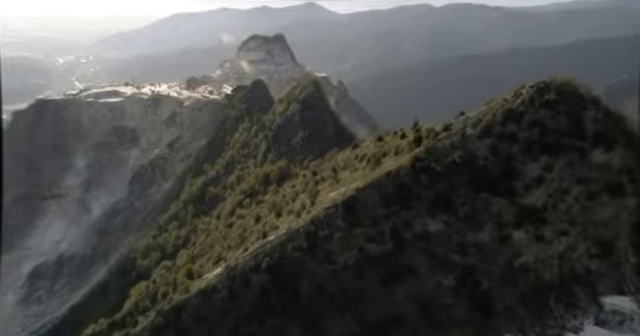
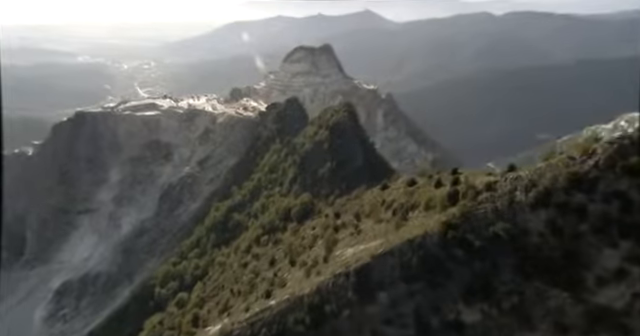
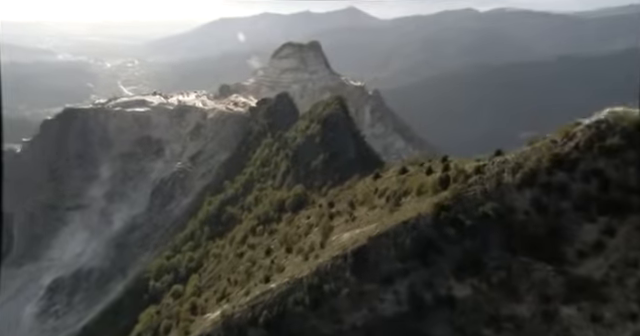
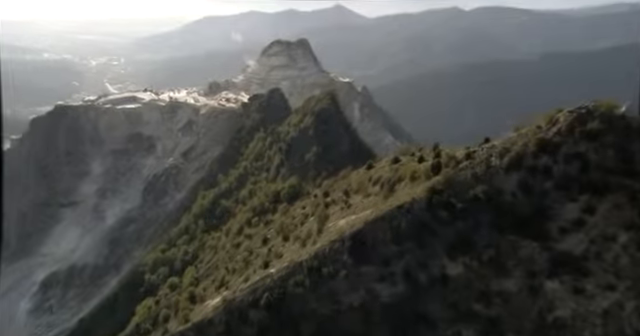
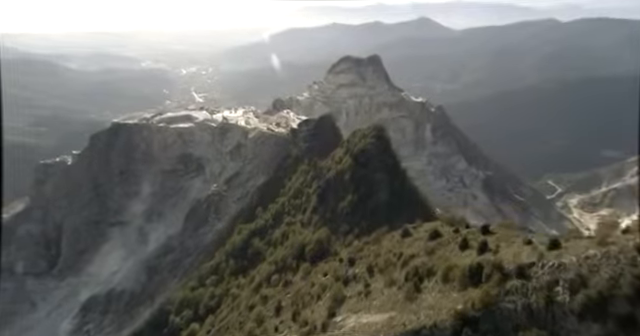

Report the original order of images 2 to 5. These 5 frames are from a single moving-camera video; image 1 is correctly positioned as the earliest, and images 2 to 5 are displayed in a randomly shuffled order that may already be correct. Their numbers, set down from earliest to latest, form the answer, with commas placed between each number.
4, 3, 2, 5
